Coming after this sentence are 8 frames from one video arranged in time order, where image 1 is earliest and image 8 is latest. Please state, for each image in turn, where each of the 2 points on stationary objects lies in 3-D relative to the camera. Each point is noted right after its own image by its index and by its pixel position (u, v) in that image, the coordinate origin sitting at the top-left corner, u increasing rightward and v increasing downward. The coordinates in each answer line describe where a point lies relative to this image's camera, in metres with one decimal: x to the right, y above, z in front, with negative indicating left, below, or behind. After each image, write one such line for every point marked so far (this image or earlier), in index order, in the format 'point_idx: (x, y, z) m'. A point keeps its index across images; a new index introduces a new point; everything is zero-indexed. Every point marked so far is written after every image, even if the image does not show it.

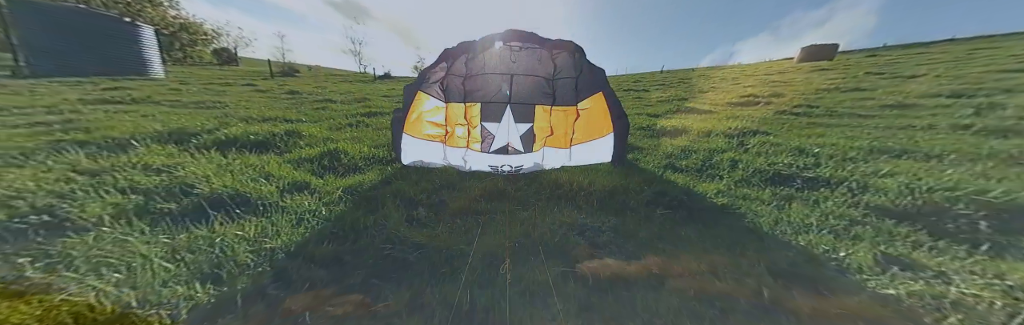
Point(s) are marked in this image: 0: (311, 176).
0: (-2.0, -0.1, +2.3) m
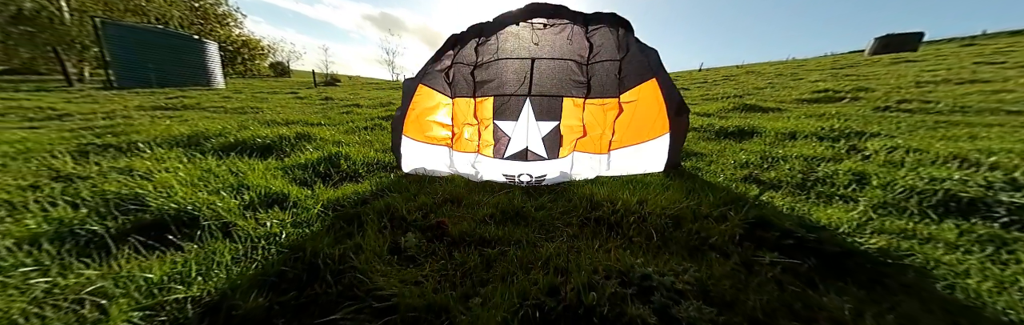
0: (-1.8, -0.2, +2.0) m
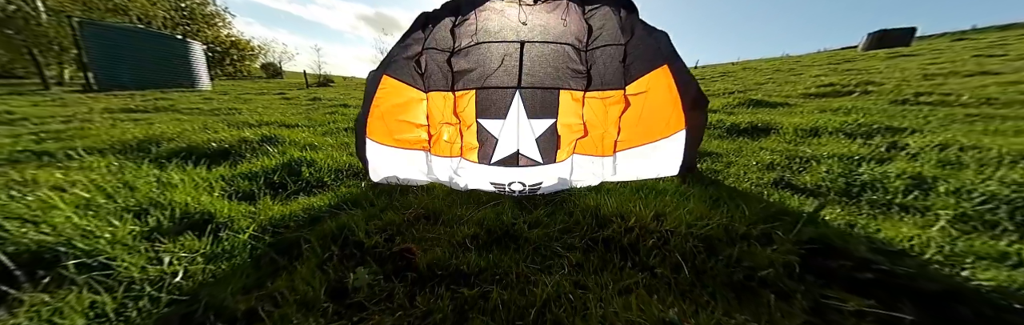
0: (-1.9, -0.3, +1.6) m
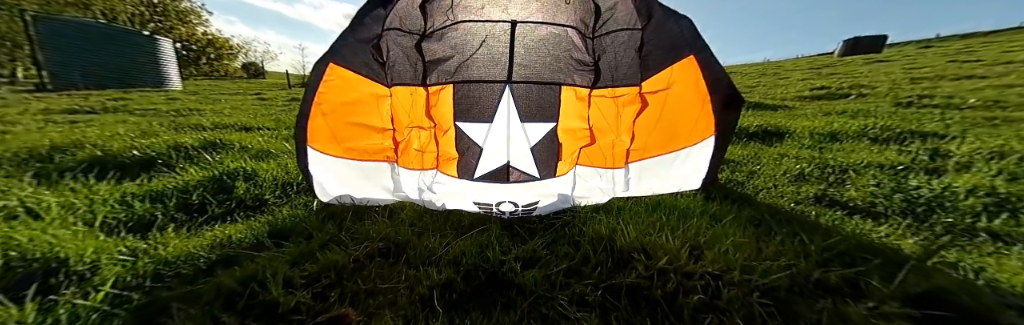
0: (-2.0, -0.4, +1.1) m
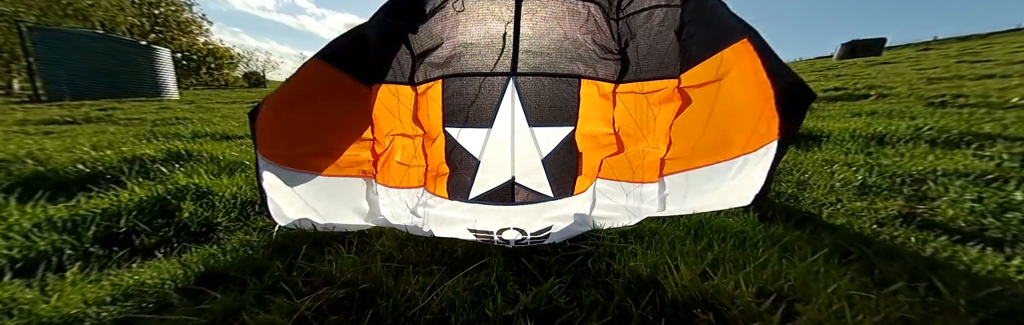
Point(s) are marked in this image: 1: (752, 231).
0: (-1.9, -0.5, +0.8) m
1: (+1.2, -0.3, +1.1) m
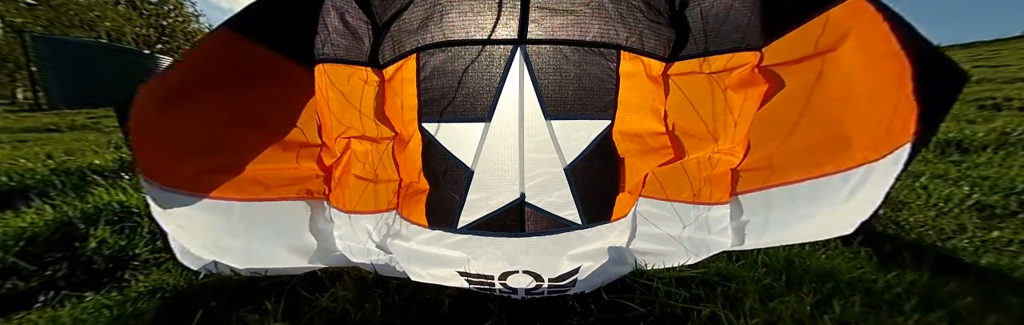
0: (-1.9, -0.5, +0.5) m
1: (+1.2, -0.4, +0.8) m
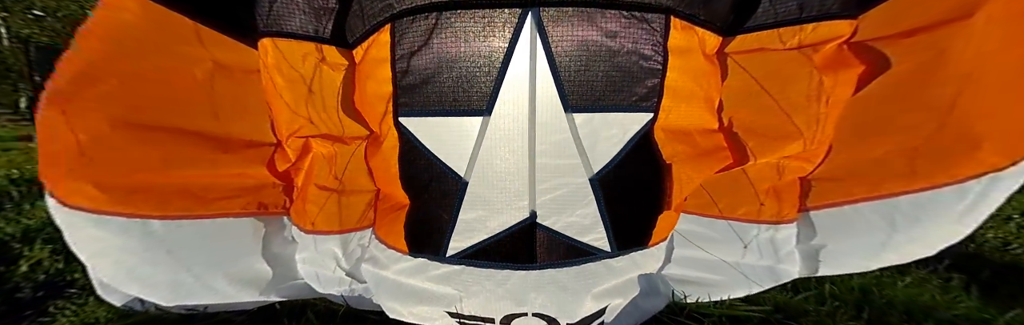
0: (-1.9, -0.5, +0.3) m
1: (+1.2, -0.4, +0.6) m
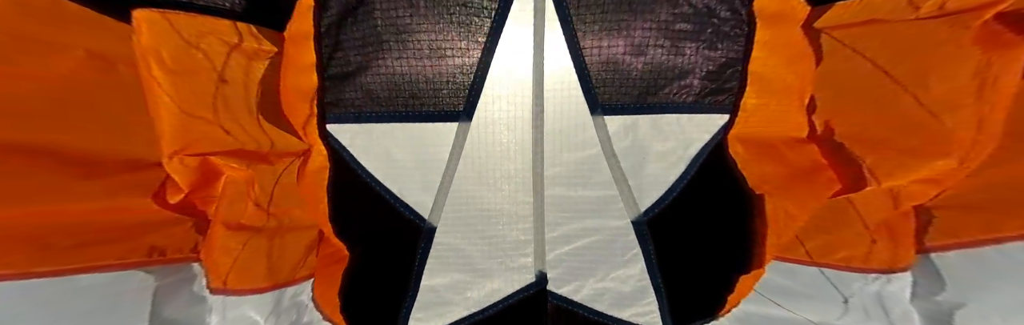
0: (-1.9, -0.6, +0.1) m
1: (+1.2, -0.4, +0.4) m
